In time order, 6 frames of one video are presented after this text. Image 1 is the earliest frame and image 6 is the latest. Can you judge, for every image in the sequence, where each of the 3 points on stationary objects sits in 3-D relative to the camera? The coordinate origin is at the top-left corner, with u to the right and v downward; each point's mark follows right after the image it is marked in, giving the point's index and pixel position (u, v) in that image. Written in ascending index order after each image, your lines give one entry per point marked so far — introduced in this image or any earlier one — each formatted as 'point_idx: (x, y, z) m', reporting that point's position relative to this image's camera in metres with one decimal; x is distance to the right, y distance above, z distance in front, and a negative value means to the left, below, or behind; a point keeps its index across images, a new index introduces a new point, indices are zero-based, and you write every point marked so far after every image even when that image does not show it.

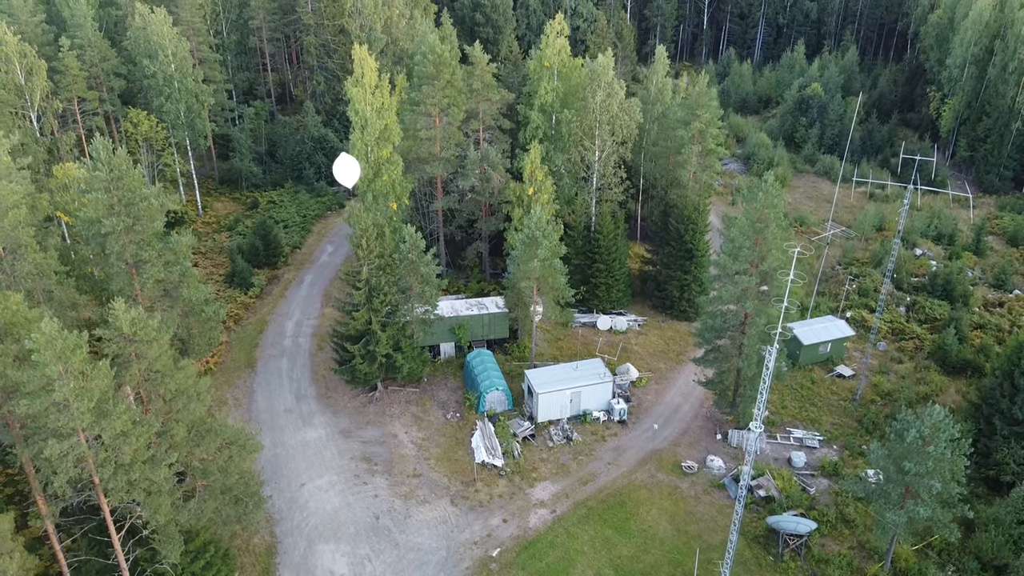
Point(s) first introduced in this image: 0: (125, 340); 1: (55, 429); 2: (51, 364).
0: (-11.8, -1.4, +19.7) m
1: (-11.9, -3.6, +16.8) m
2: (-11.7, -1.9, +16.4) m
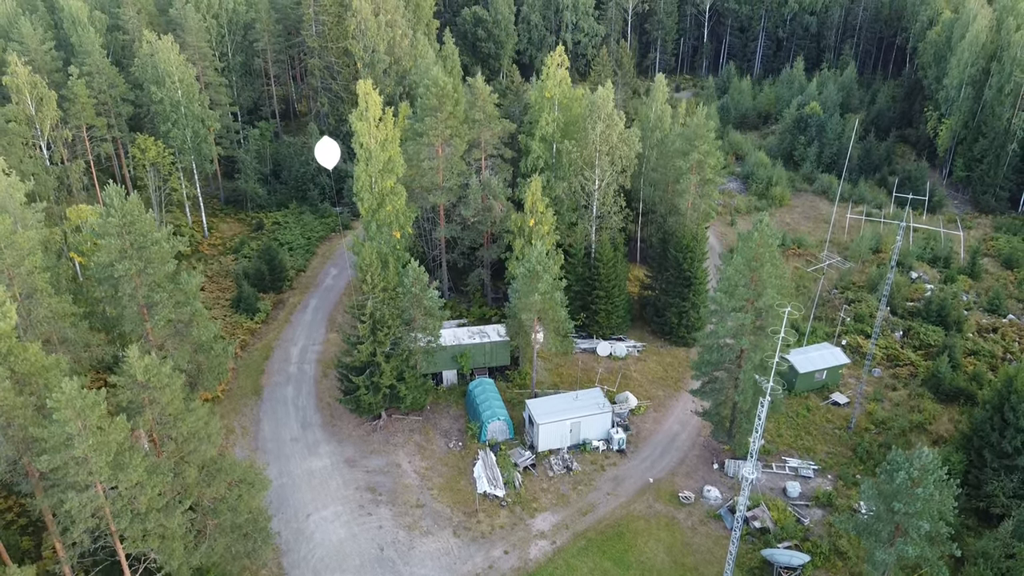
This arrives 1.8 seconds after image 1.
0: (-11.8, -3.0, +20.4) m
1: (-11.9, -5.2, +17.6) m
2: (-11.7, -3.5, +17.1) m
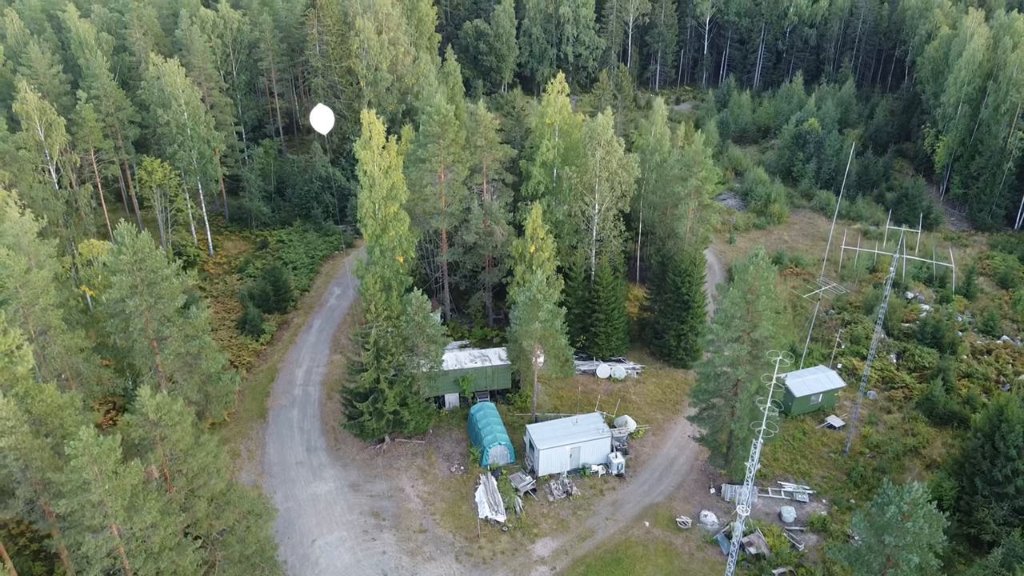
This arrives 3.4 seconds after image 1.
0: (-11.8, -4.4, +21.0) m
1: (-11.9, -6.6, +18.2) m
2: (-11.7, -4.9, +17.7) m
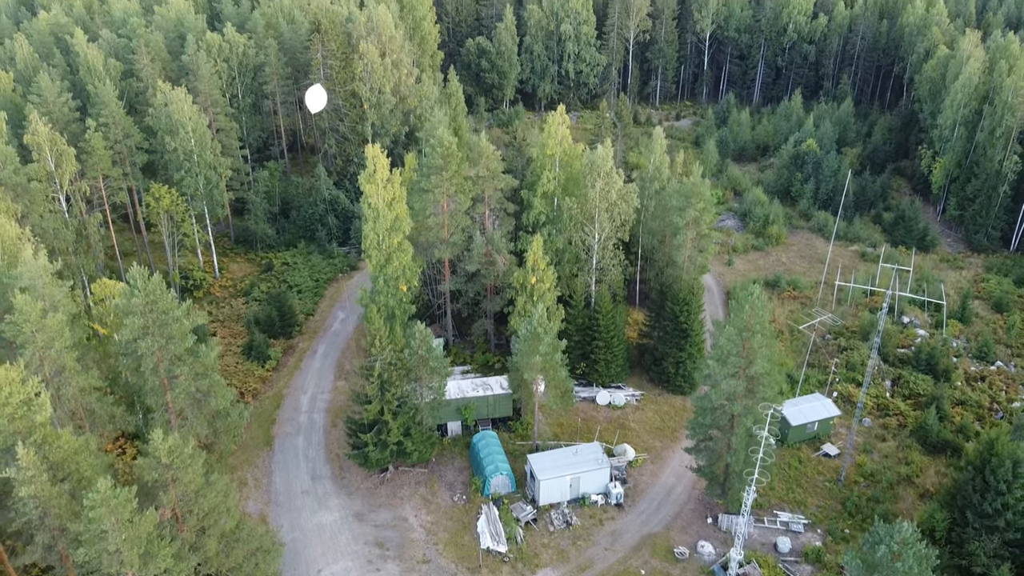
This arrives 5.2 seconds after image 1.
0: (-11.7, -6.1, +21.7) m
1: (-11.8, -8.3, +18.9) m
2: (-11.6, -6.6, +18.4) m
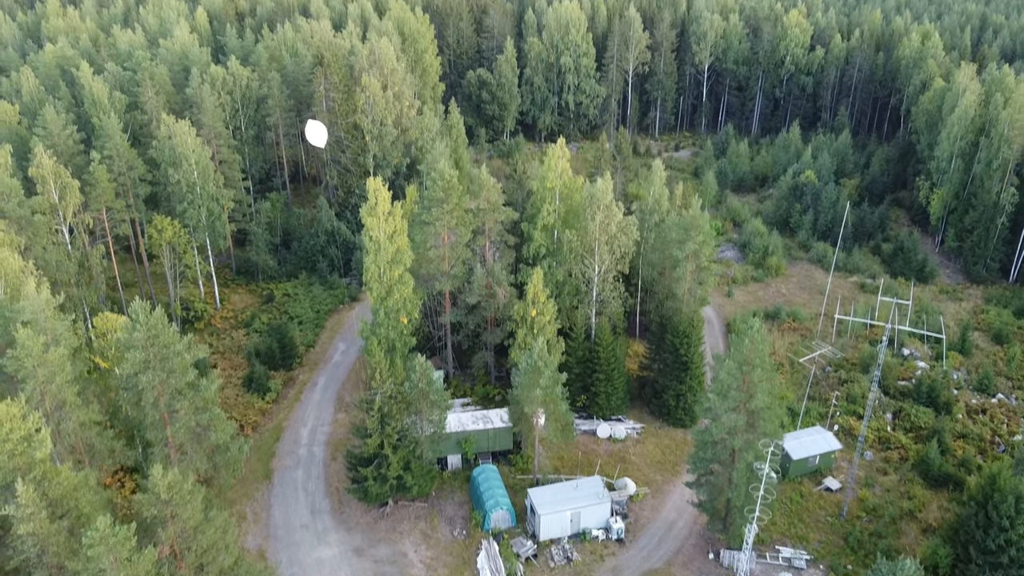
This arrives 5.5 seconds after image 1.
0: (-11.7, -7.3, +21.7) m
1: (-11.8, -9.4, +18.8) m
2: (-11.6, -7.7, +18.4) m
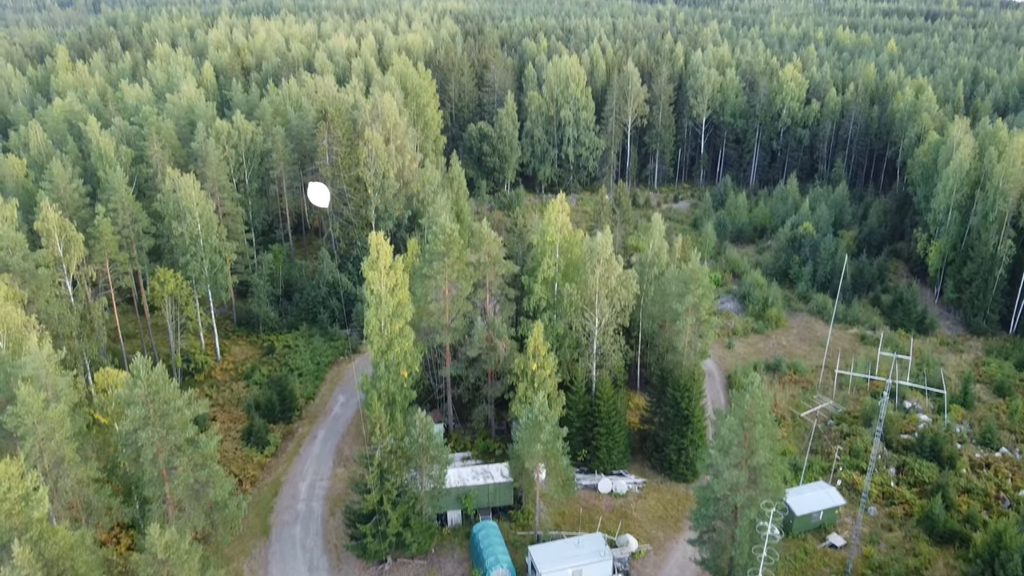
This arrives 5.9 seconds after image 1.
0: (-11.7, -9.3, +21.5) m
1: (-11.8, -11.1, +18.4) m
2: (-11.6, -9.4, +18.1) m
